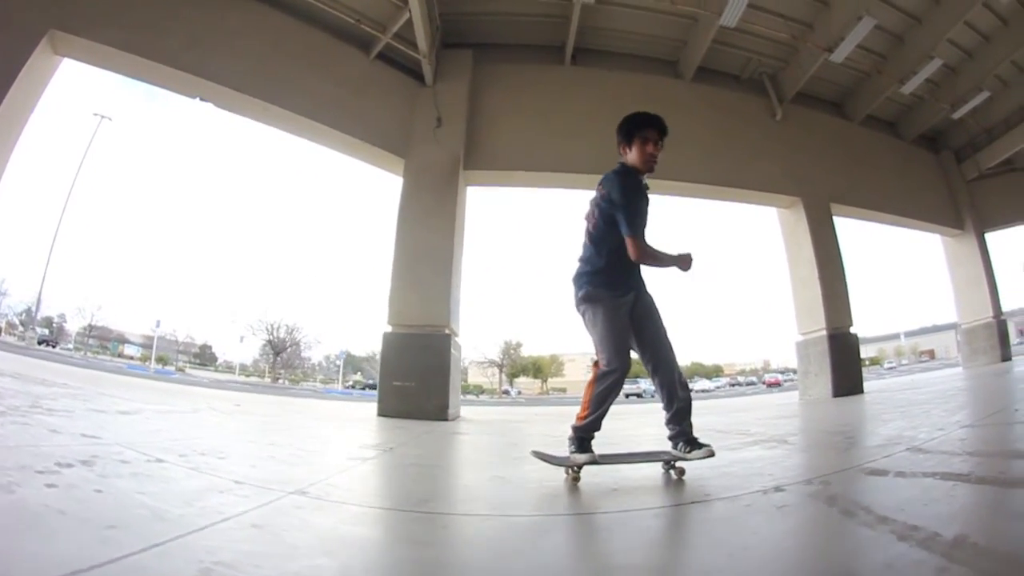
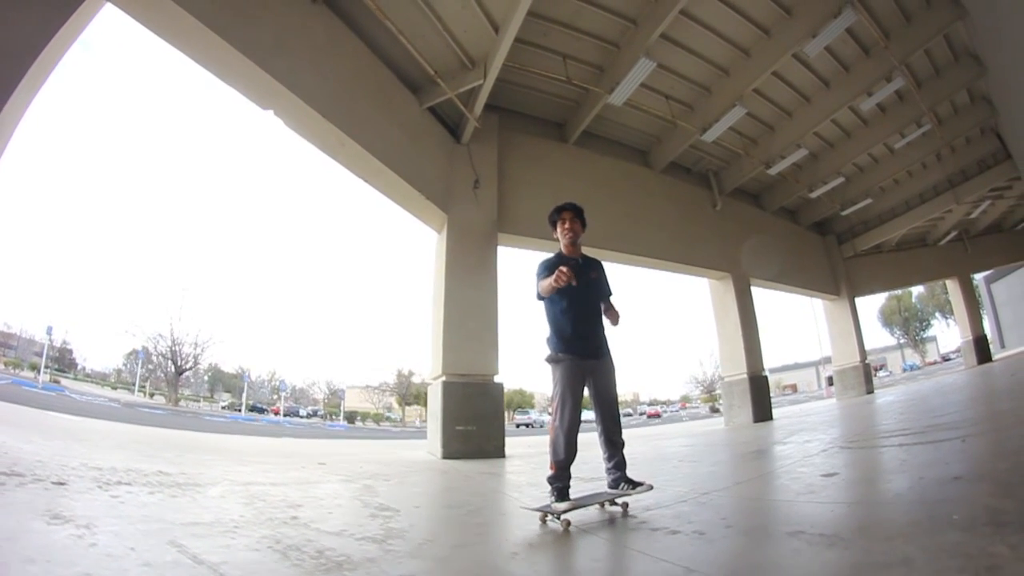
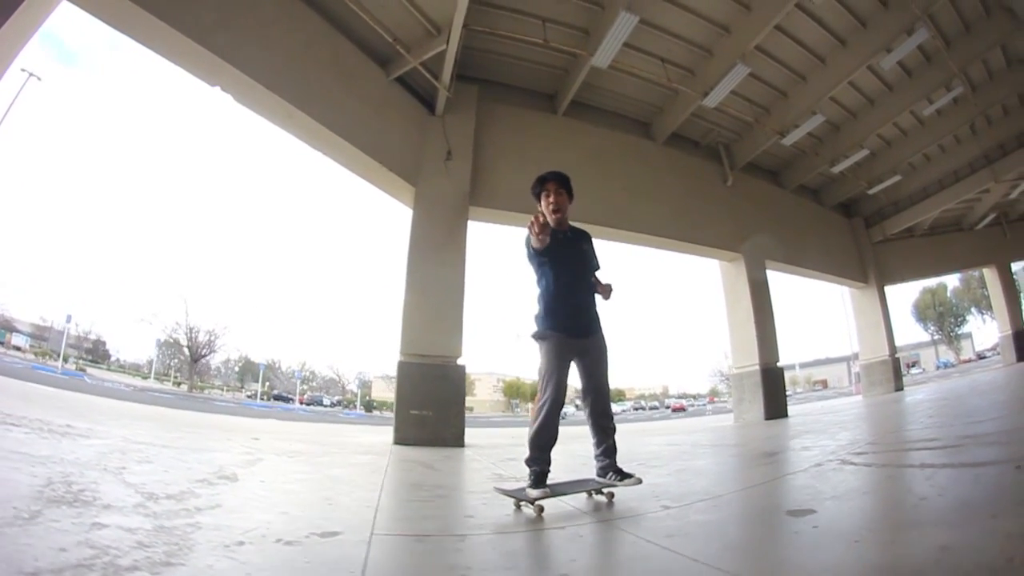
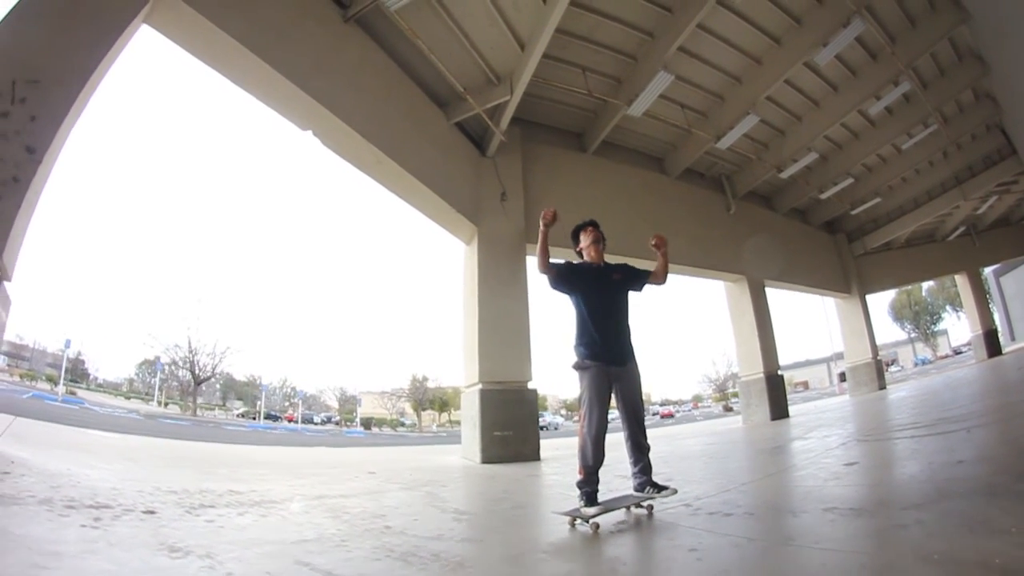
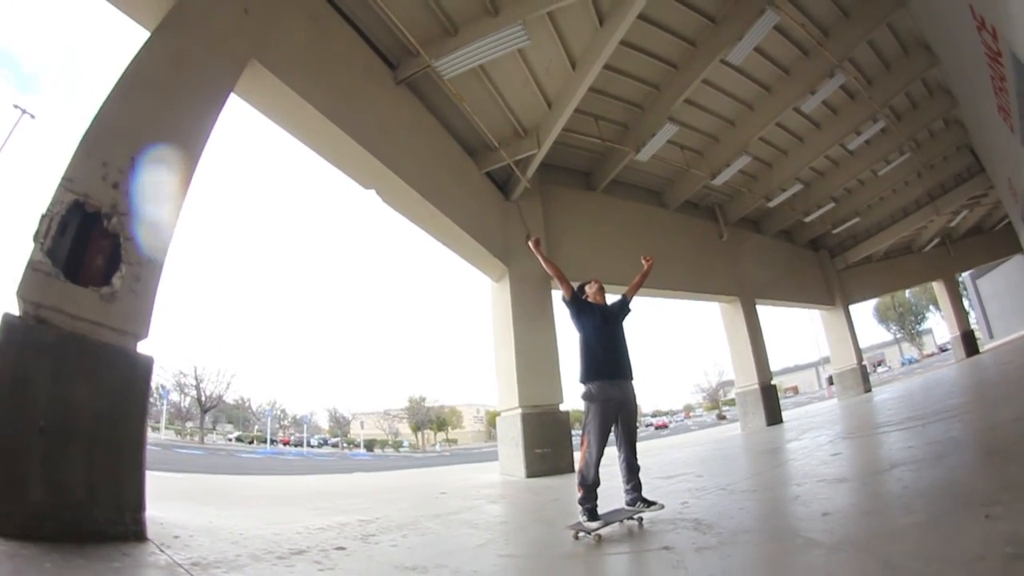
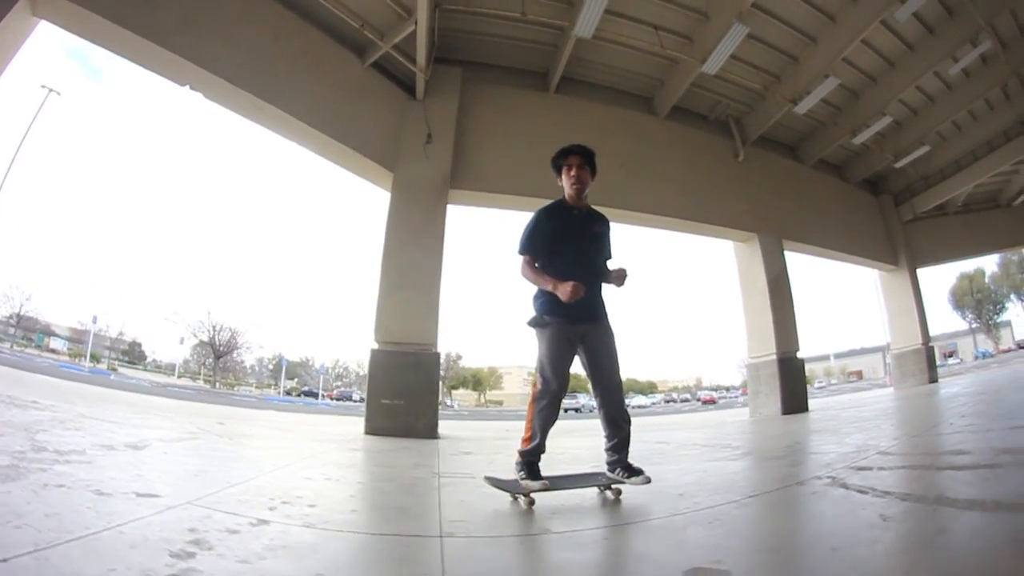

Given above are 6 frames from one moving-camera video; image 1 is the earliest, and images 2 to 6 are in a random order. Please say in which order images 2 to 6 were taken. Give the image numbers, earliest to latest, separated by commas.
6, 3, 2, 4, 5
